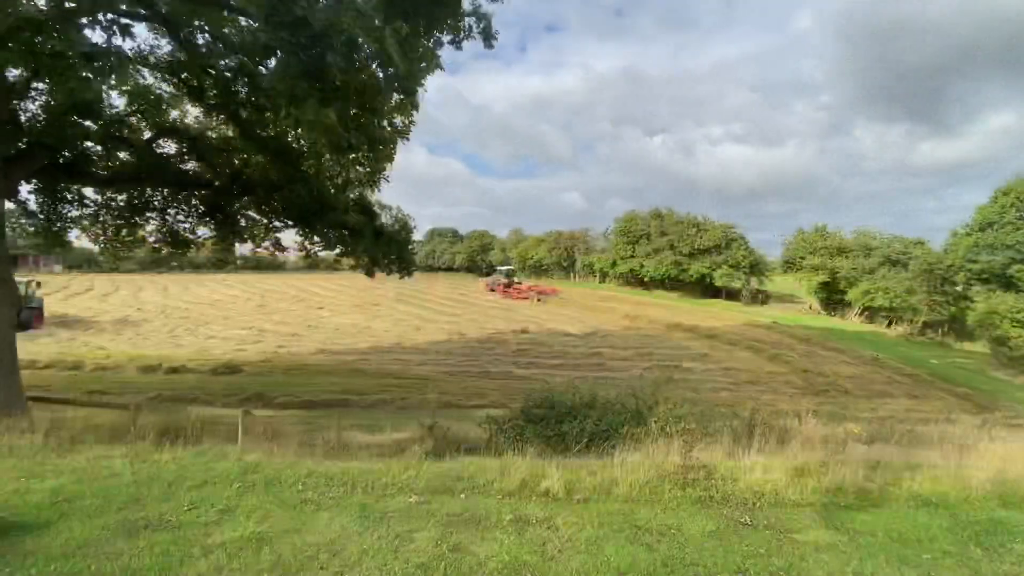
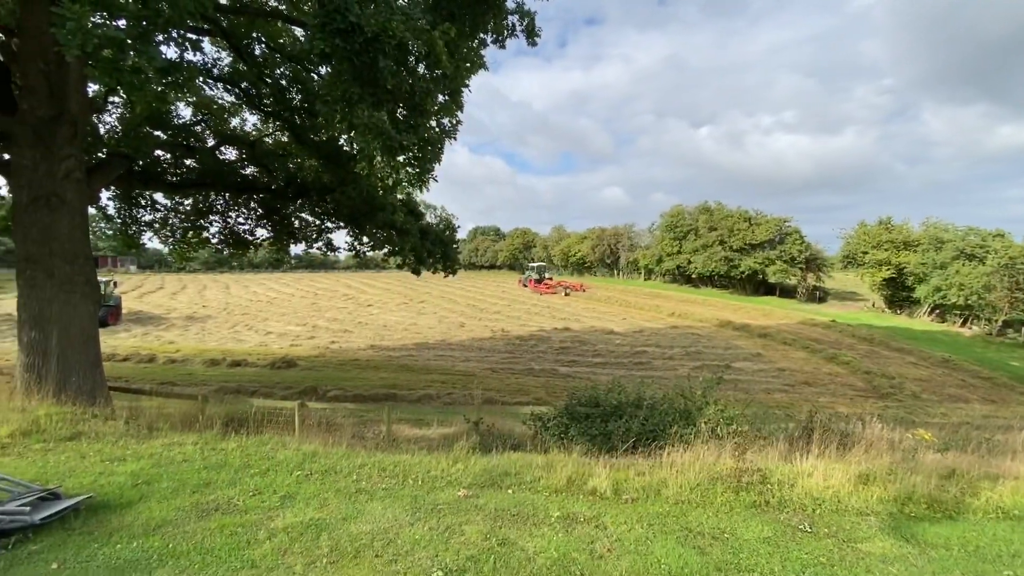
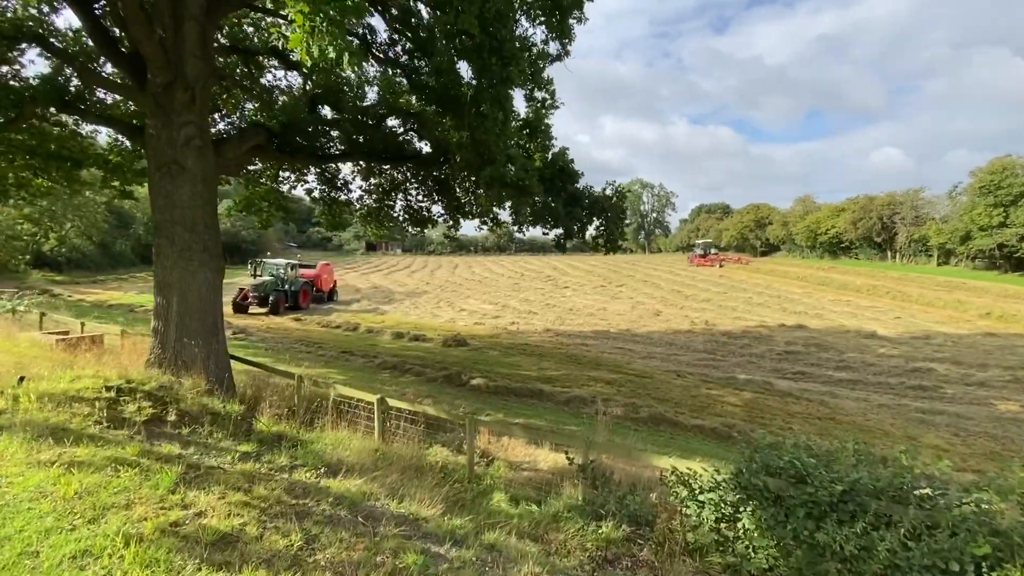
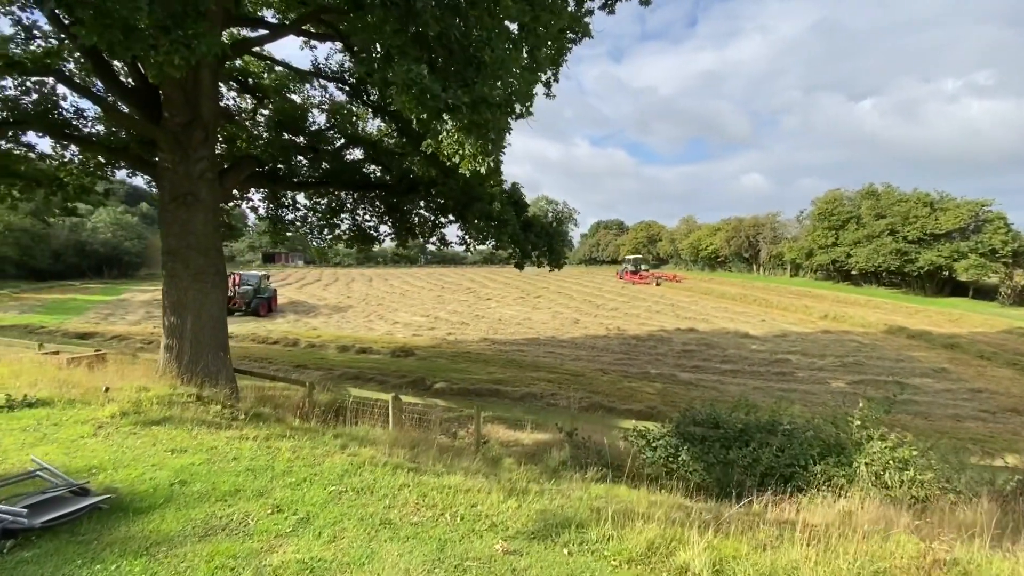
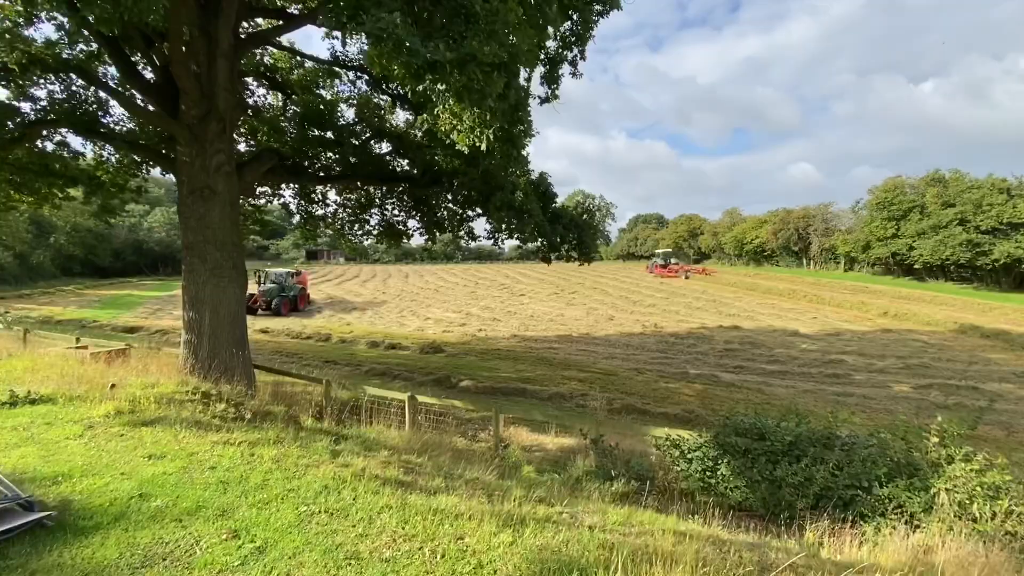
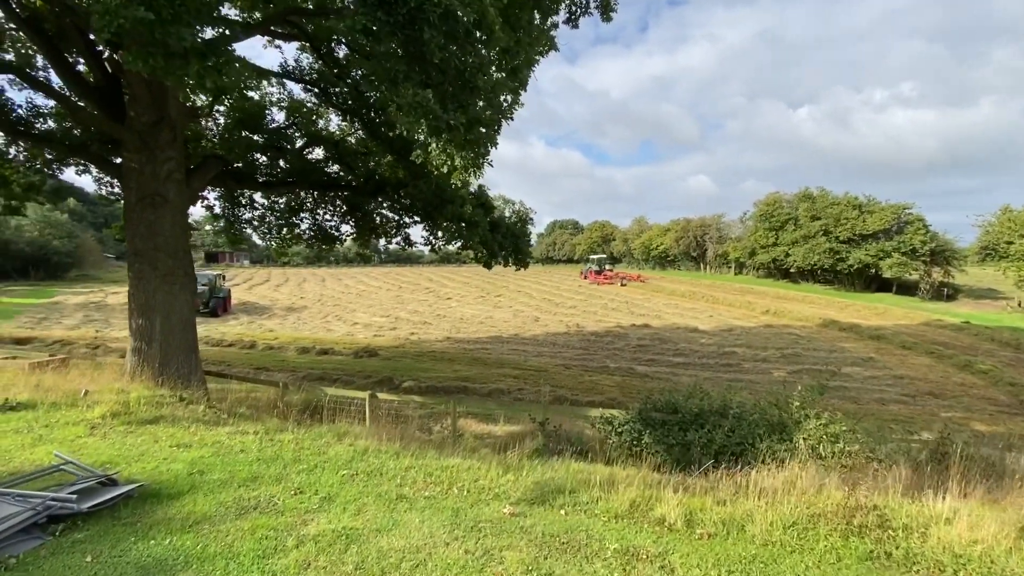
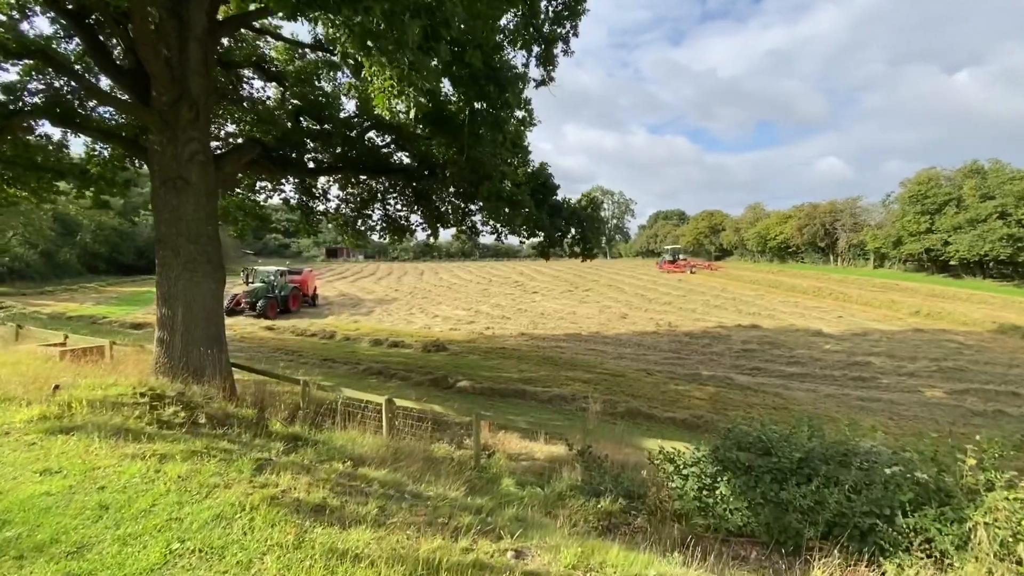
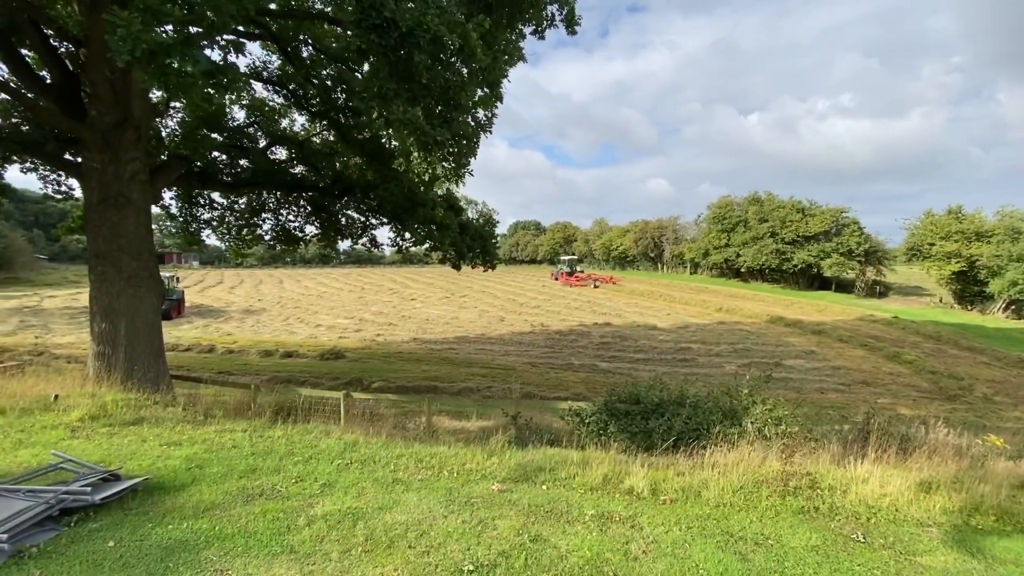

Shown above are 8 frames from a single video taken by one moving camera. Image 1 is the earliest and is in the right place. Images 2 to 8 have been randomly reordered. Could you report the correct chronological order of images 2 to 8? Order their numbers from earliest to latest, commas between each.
2, 8, 6, 4, 5, 7, 3
